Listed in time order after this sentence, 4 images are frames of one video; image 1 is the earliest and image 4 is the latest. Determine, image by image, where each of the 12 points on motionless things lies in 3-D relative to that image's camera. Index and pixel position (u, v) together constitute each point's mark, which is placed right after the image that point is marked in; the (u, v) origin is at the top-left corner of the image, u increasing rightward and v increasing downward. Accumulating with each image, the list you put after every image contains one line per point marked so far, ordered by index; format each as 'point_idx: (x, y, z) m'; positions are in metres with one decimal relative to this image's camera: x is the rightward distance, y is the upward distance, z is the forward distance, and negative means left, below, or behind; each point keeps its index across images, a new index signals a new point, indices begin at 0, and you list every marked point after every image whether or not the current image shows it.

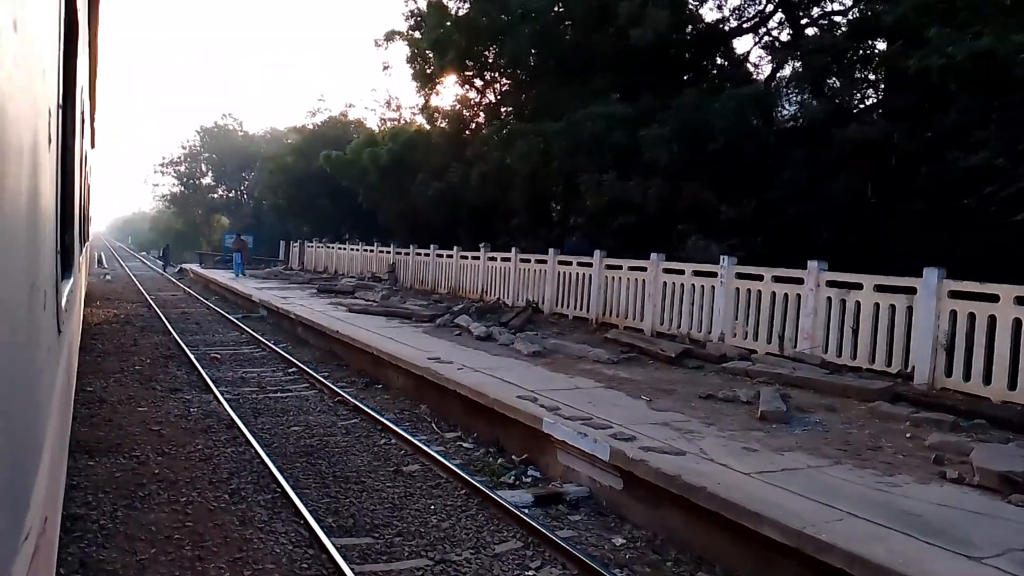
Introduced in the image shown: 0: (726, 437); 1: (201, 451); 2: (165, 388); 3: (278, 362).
0: (+1.7, -1.2, +6.1) m
1: (-2.8, -1.5, +6.9) m
2: (-4.5, -1.3, +9.8) m
3: (-3.8, -1.2, +12.4) m
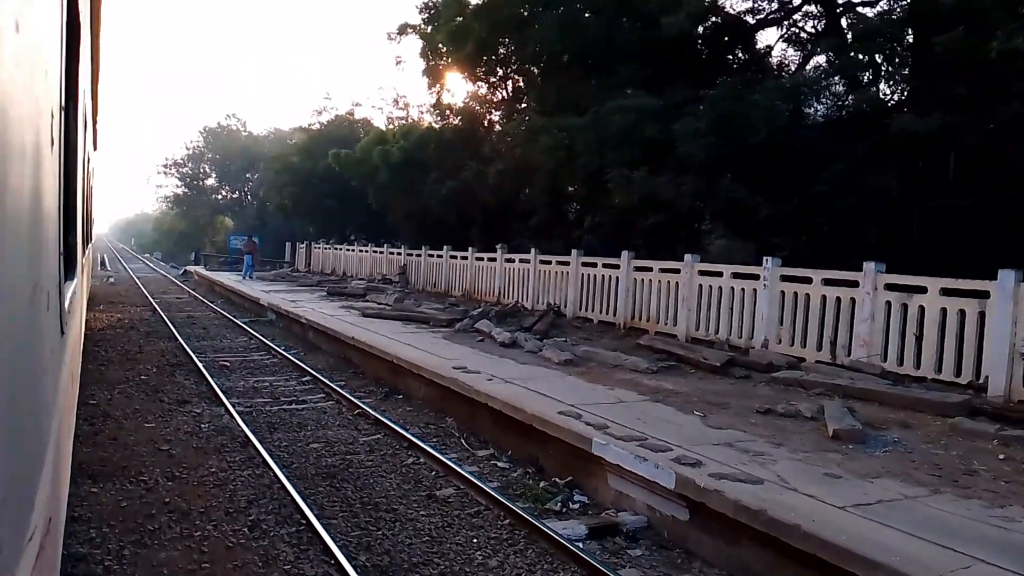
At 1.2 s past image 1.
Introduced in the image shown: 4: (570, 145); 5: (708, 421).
0: (+2.1, -1.2, +5.5) m
1: (-2.4, -1.5, +6.3) m
2: (-4.1, -1.4, +9.2) m
3: (-3.4, -1.3, +11.8) m
4: (+1.0, +2.5, +13.5) m
5: (+1.7, -1.1, +6.5) m
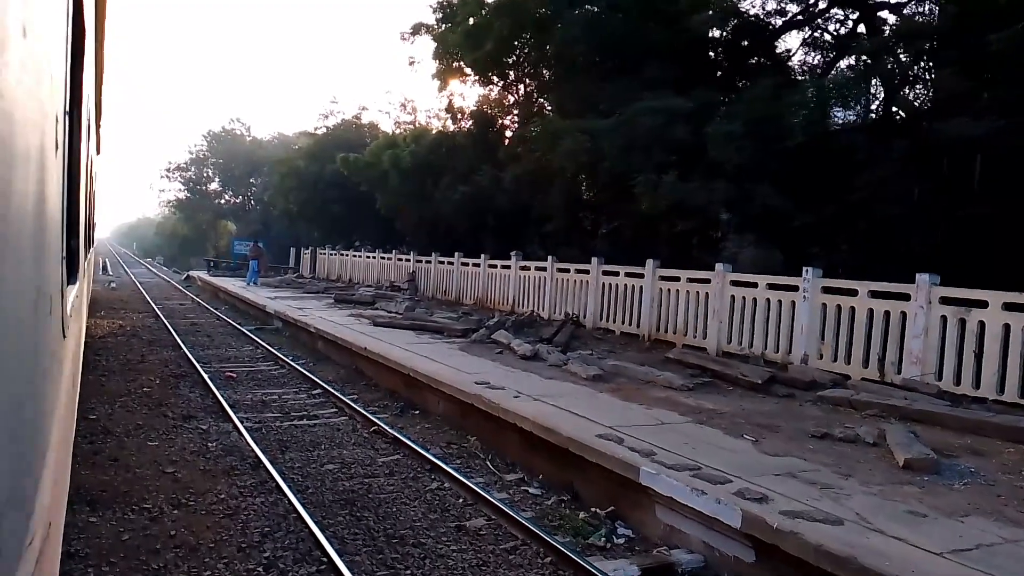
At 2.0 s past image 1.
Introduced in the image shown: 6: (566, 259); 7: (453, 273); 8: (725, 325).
0: (+2.4, -1.3, +4.9) m
1: (-2.2, -1.6, +5.7) m
2: (-3.8, -1.5, +8.7) m
3: (-3.1, -1.4, +11.2) m
4: (+1.4, +2.4, +13.0) m
5: (+2.0, -1.3, +6.0) m
6: (+1.2, +0.6, +16.7) m
7: (-1.4, +0.4, +18.6) m
8: (+2.8, -0.5, +10.1) m
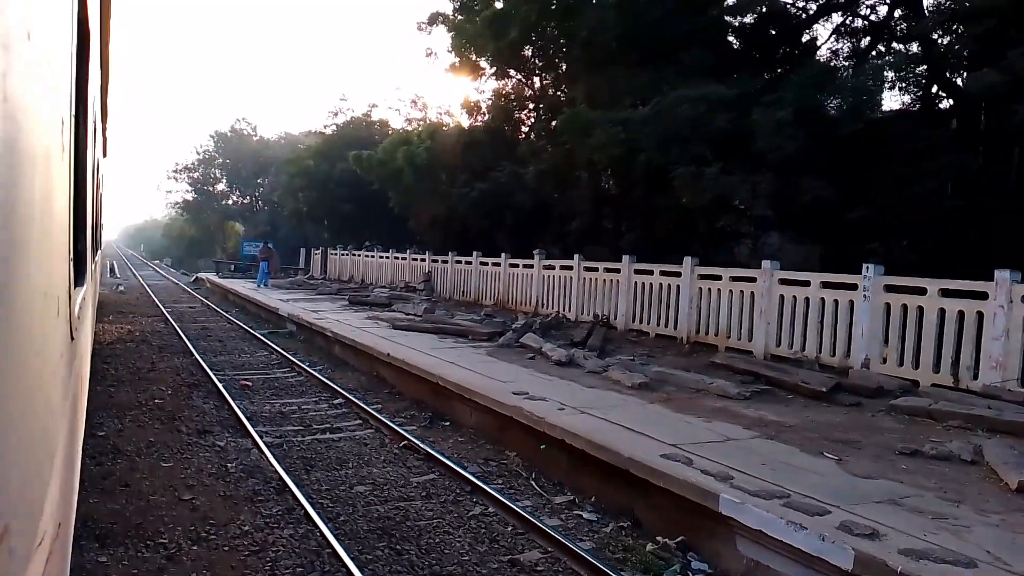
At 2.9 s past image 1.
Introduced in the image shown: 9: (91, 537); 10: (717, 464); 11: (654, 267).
0: (+2.7, -1.4, +4.3) m
1: (-1.8, -1.7, +5.1) m
2: (-3.4, -1.5, +8.1) m
3: (-2.7, -1.4, +10.6) m
4: (+1.8, +2.4, +12.3) m
5: (+2.4, -1.3, +5.4) m
6: (+1.6, +0.7, +16.1) m
7: (-1.0, +0.4, +17.9) m
8: (+3.3, -0.5, +9.5) m
9: (-2.8, -1.6, +5.0) m
10: (+1.4, -1.2, +5.3) m
11: (+2.2, +0.3, +11.7) m
